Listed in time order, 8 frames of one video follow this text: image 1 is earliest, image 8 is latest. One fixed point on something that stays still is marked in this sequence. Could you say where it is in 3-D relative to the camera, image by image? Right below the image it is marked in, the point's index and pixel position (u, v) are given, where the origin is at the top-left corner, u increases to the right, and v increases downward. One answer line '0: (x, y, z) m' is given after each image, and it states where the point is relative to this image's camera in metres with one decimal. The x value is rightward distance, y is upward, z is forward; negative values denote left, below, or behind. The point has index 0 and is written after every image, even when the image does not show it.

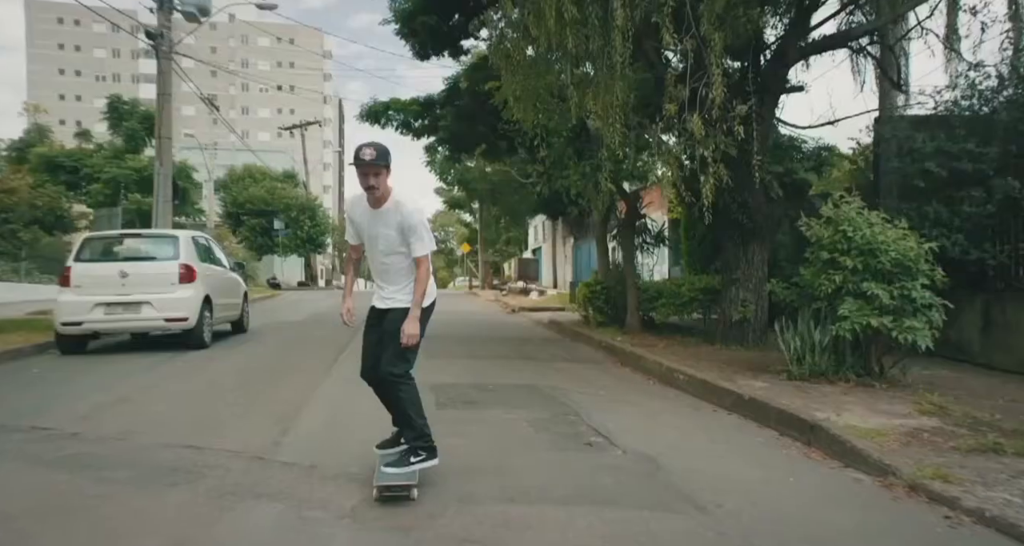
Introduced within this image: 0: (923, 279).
0: (+4.7, -0.1, +6.8) m
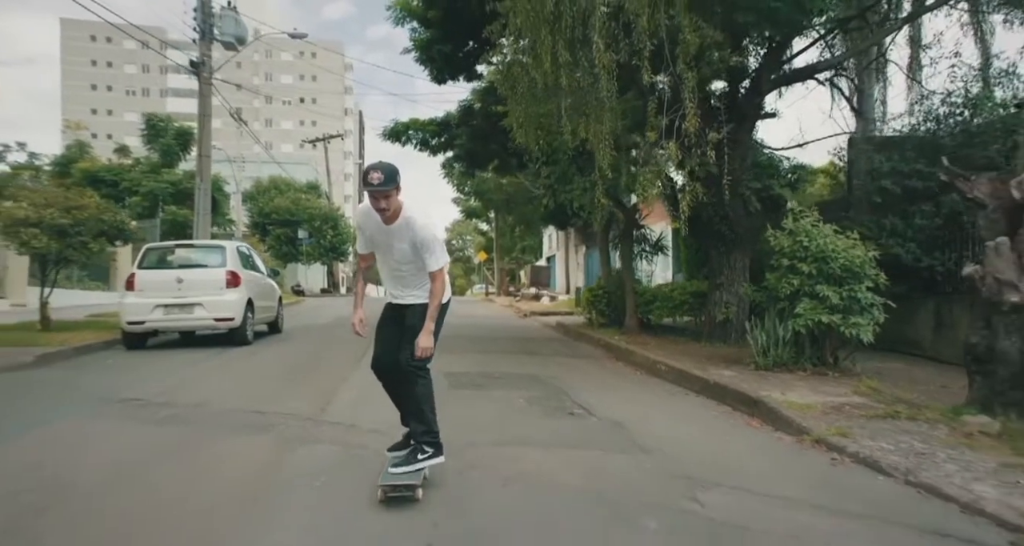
0: (+4.7, -0.1, +7.9) m
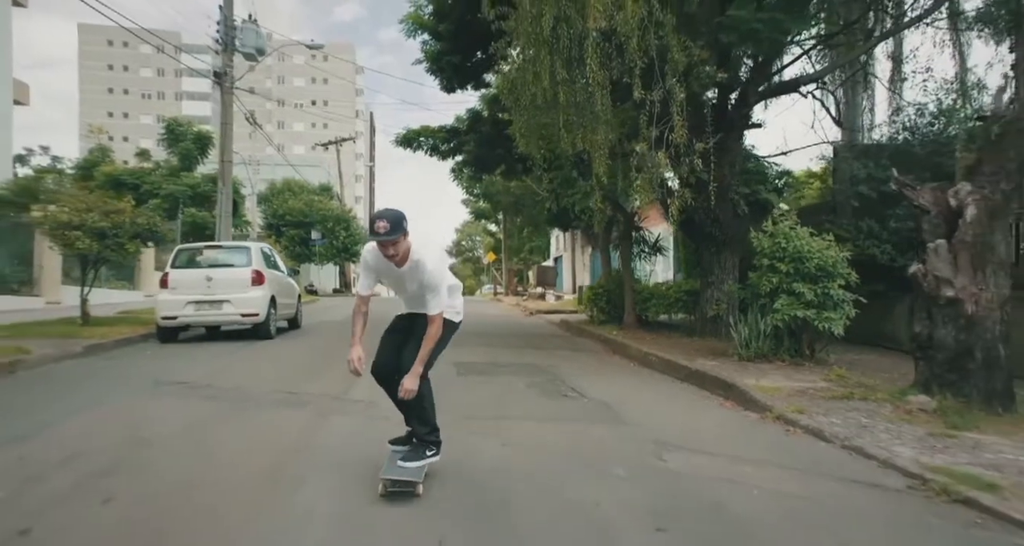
0: (+4.8, -0.1, +8.6) m
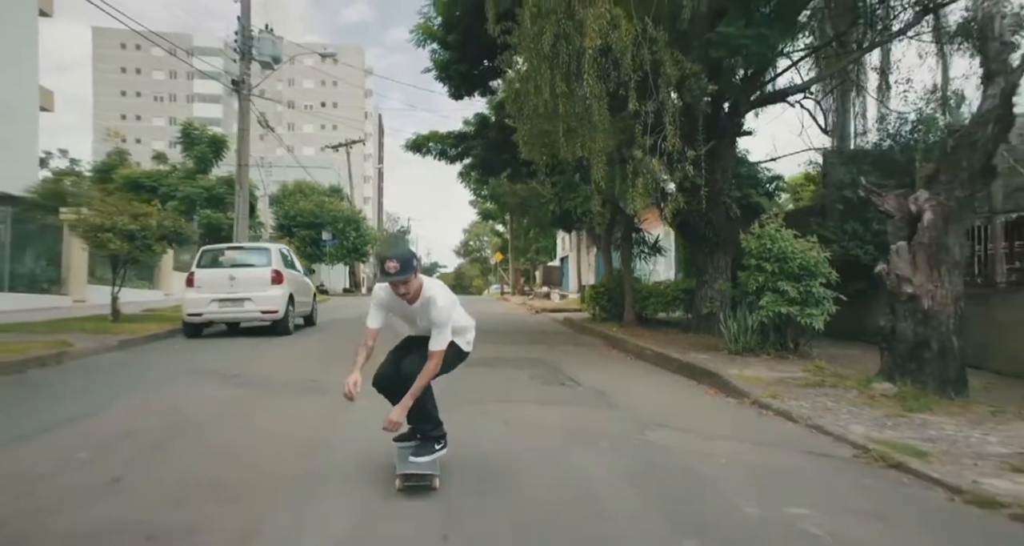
0: (+4.8, -0.1, +9.2) m
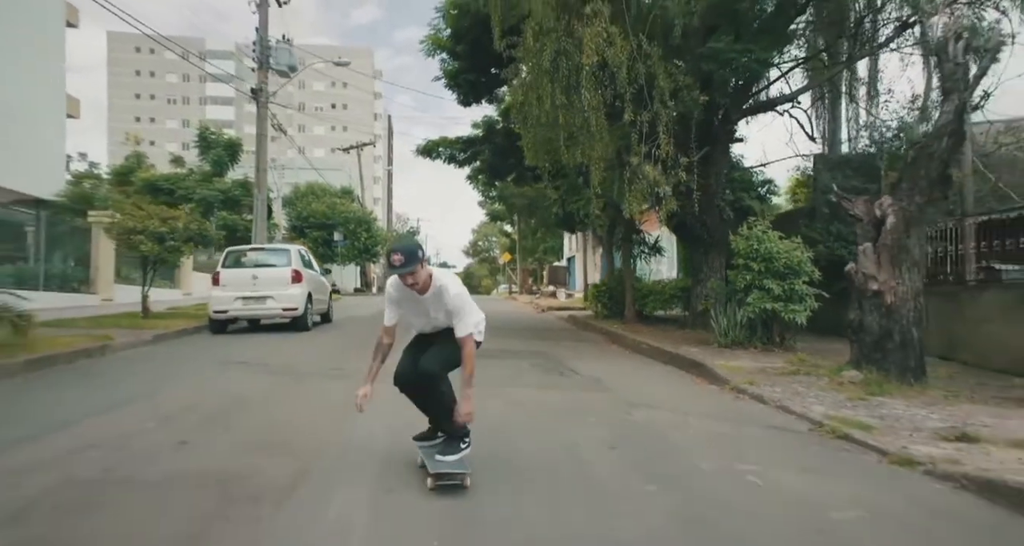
0: (+4.9, -0.1, +9.9) m
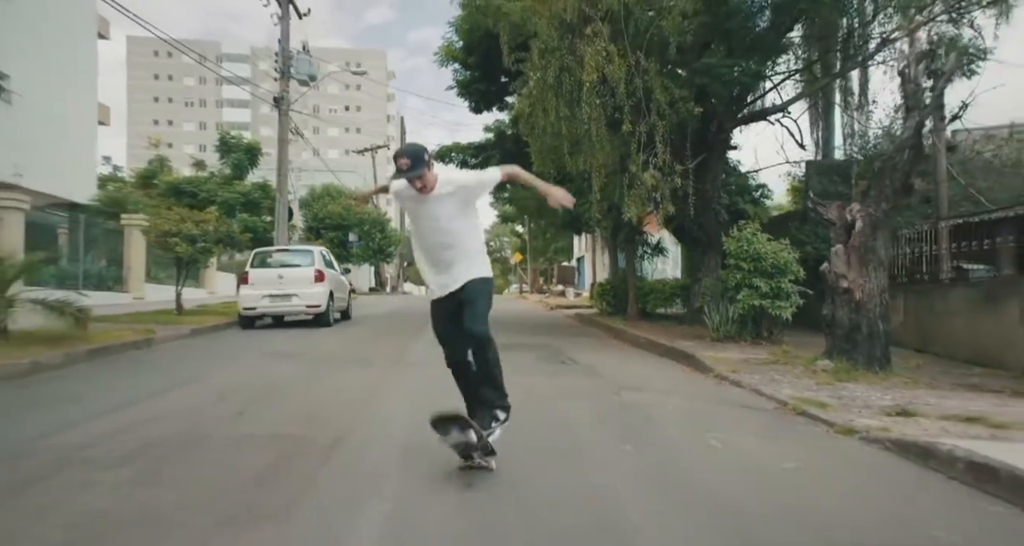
0: (+5.0, 0.0, +10.7) m
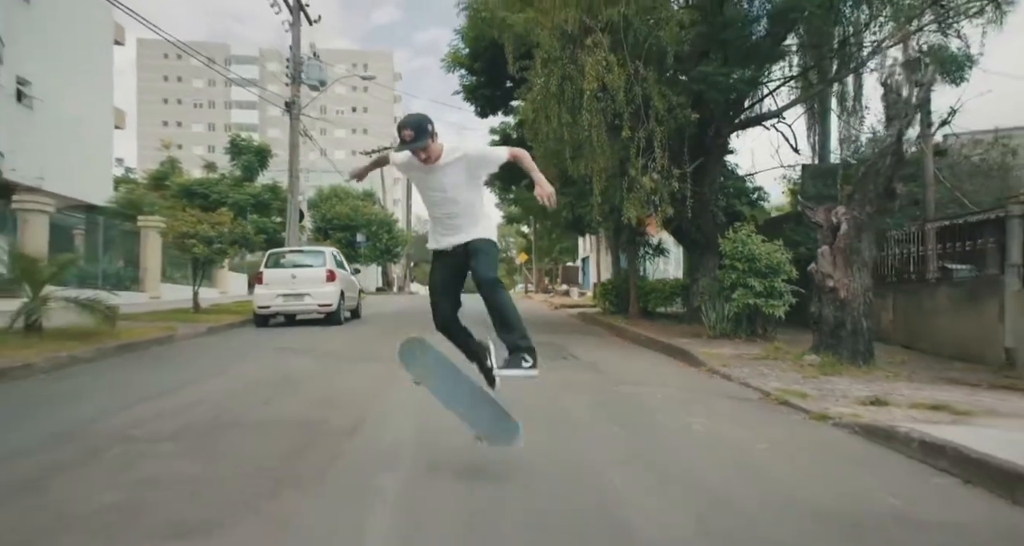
0: (+5.1, 0.0, +11.2) m
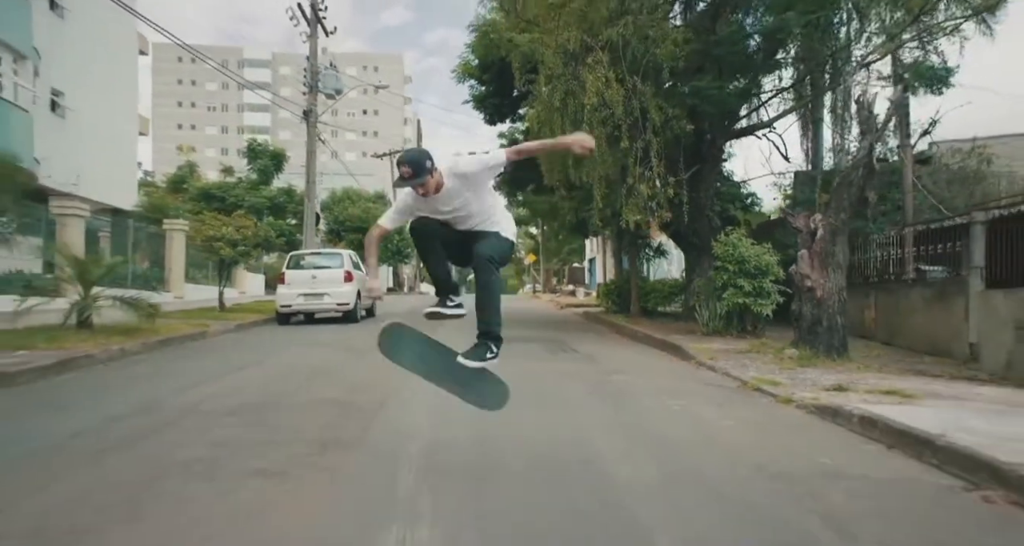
0: (+5.2, -0.1, +11.9) m
